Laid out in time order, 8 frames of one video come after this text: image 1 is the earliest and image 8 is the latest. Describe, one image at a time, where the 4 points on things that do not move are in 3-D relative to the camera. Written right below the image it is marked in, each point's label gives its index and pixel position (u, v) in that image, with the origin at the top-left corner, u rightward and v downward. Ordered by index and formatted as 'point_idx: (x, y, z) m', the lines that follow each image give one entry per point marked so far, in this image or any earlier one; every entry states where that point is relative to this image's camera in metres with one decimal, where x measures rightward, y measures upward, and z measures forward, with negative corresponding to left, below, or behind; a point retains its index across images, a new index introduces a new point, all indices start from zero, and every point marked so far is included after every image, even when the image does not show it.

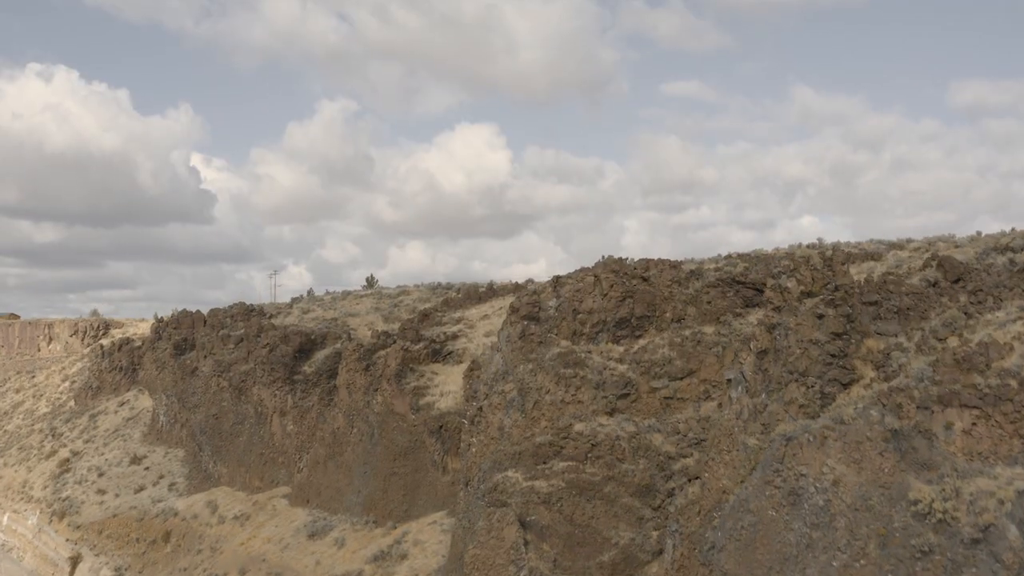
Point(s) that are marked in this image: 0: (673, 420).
0: (+2.2, -1.8, +15.6) m
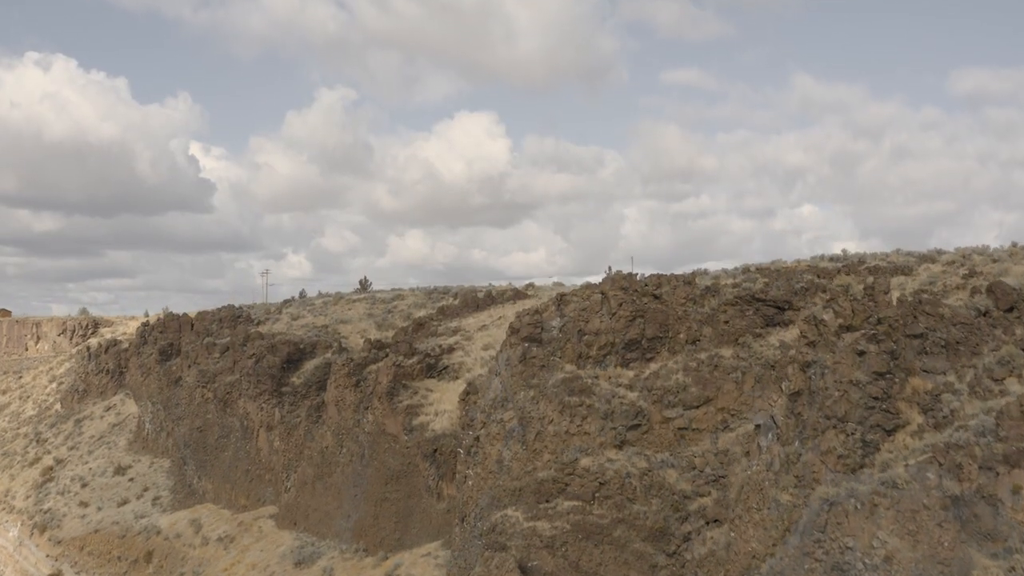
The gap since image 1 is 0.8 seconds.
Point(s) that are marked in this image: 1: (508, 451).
0: (+2.2, -2.0, +14.2) m
1: (-0.1, -2.1, +15.1) m
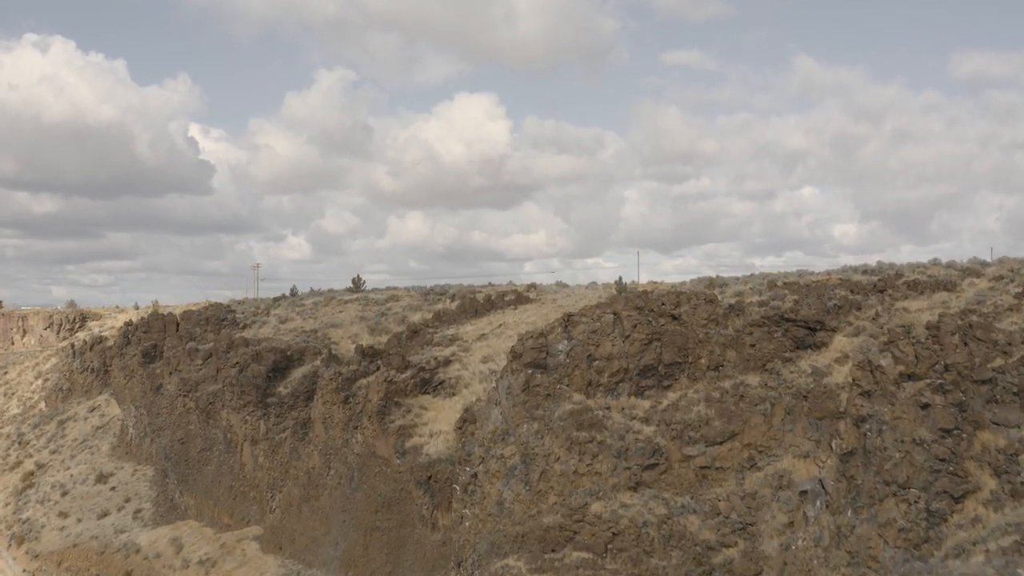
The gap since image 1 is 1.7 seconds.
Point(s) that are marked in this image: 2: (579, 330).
0: (+2.2, -2.3, +12.6) m
1: (0.0, -2.4, +13.5) m
2: (+0.9, -0.6, +14.5) m
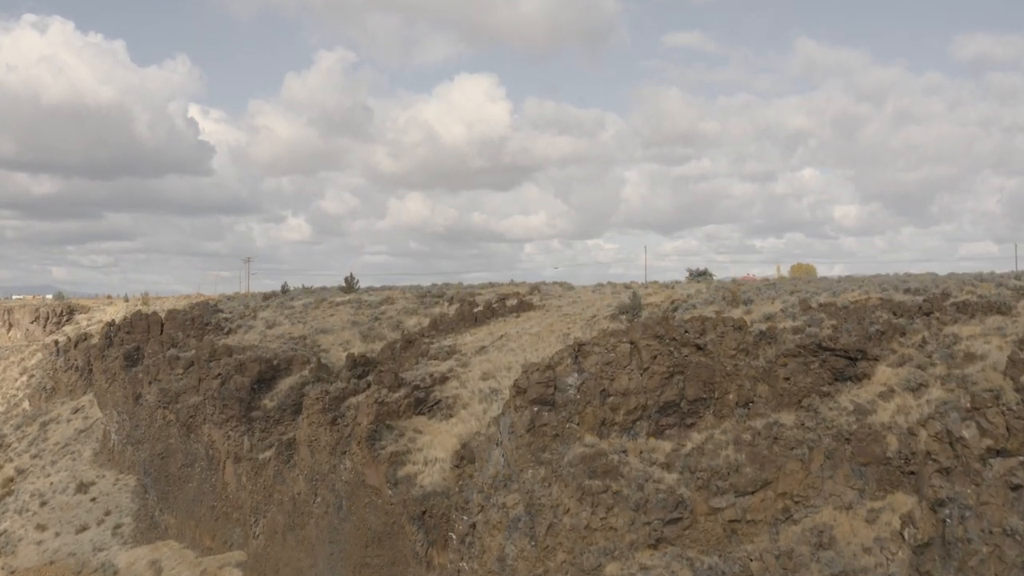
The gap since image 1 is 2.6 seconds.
0: (+2.2, -2.6, +11.1) m
1: (0.0, -2.7, +11.9) m
2: (+0.9, -0.8, +12.9) m
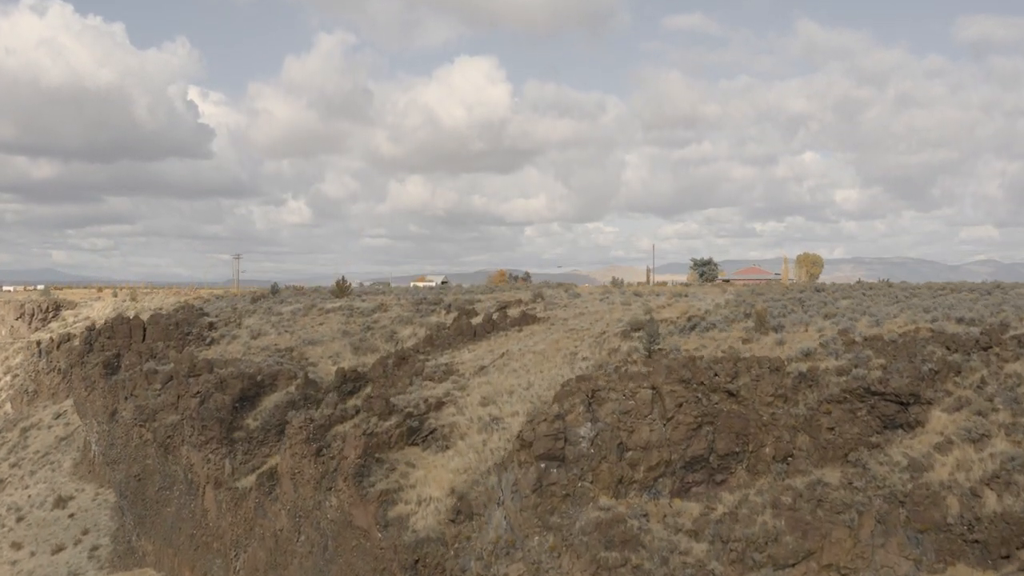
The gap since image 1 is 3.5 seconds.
0: (+2.3, -3.0, +9.5) m
1: (0.0, -3.1, +10.3) m
2: (+0.9, -1.2, +11.3) m
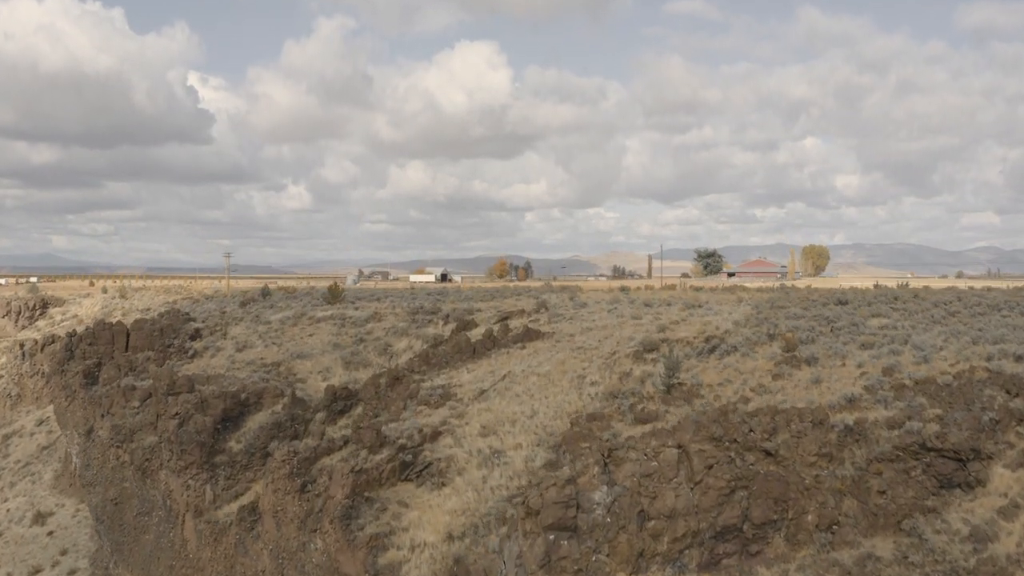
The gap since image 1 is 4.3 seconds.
0: (+2.3, -3.4, +8.1) m
1: (+0.1, -3.4, +8.9) m
2: (+1.0, -1.5, +9.9) m
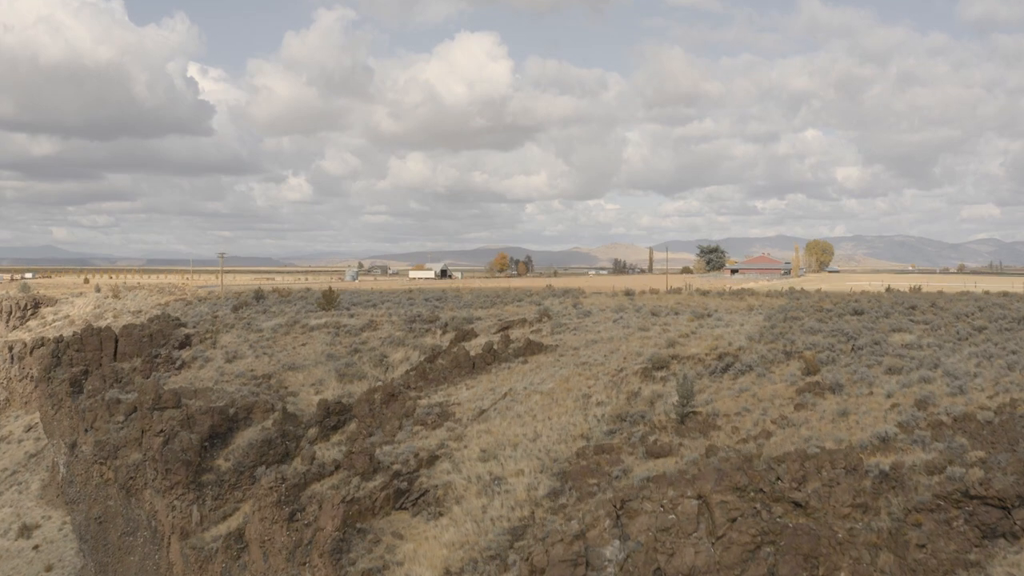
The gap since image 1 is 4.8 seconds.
0: (+2.3, -3.6, +7.2) m
1: (+0.1, -3.7, +8.1) m
2: (+1.0, -1.8, +9.0) m
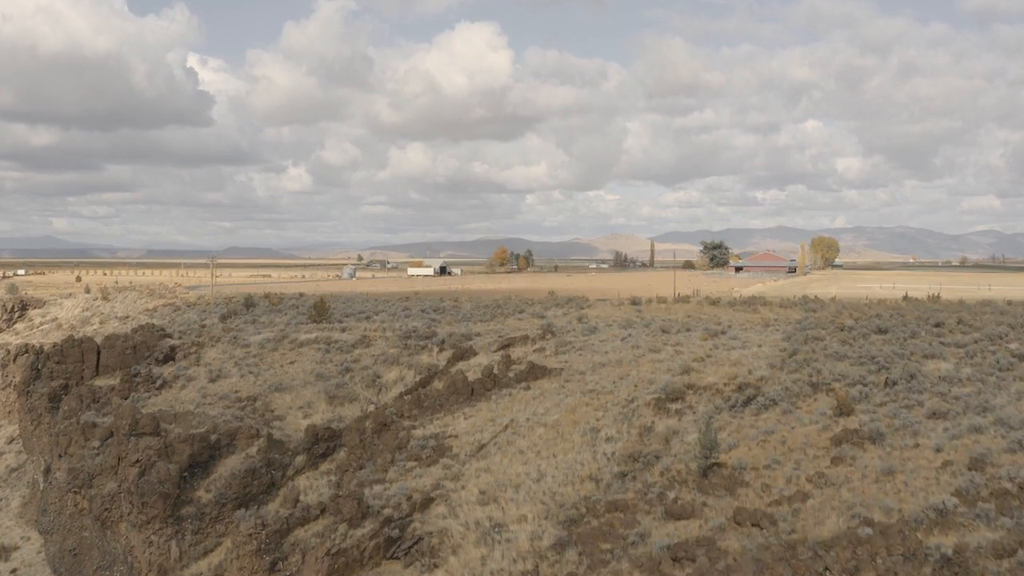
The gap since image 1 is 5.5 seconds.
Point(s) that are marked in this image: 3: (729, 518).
0: (+2.3, -4.0, +6.0) m
1: (+0.1, -4.0, +6.8) m
2: (+1.0, -2.1, +7.7) m
3: (+1.8, -1.9, +9.6) m
